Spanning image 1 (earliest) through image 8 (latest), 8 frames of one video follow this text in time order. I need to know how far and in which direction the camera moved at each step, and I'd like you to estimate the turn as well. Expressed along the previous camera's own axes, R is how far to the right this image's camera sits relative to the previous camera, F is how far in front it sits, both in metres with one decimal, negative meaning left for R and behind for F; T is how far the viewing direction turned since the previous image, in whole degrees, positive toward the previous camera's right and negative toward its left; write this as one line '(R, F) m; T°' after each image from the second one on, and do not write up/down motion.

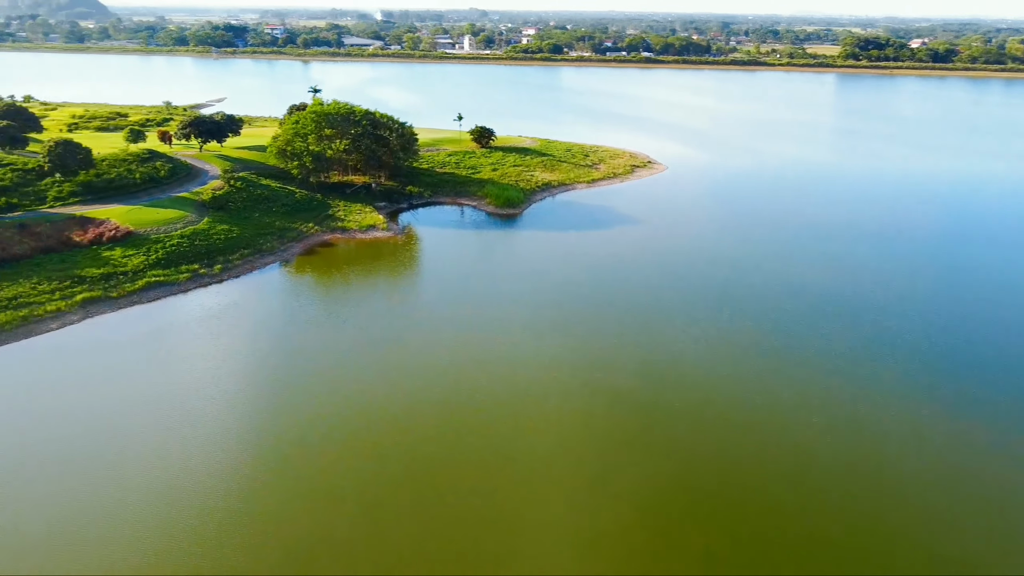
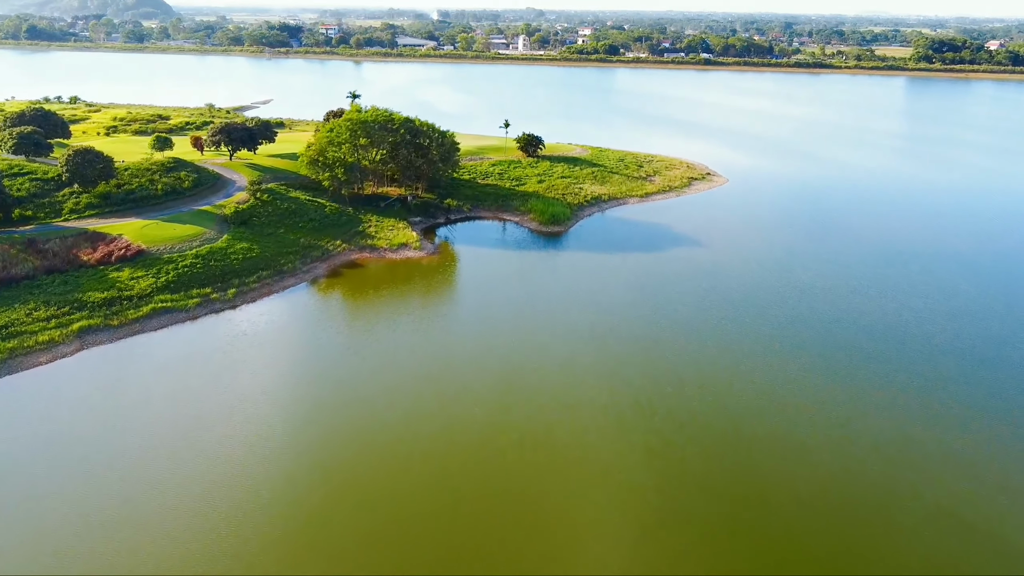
(+0.5, +4.5) m; -4°
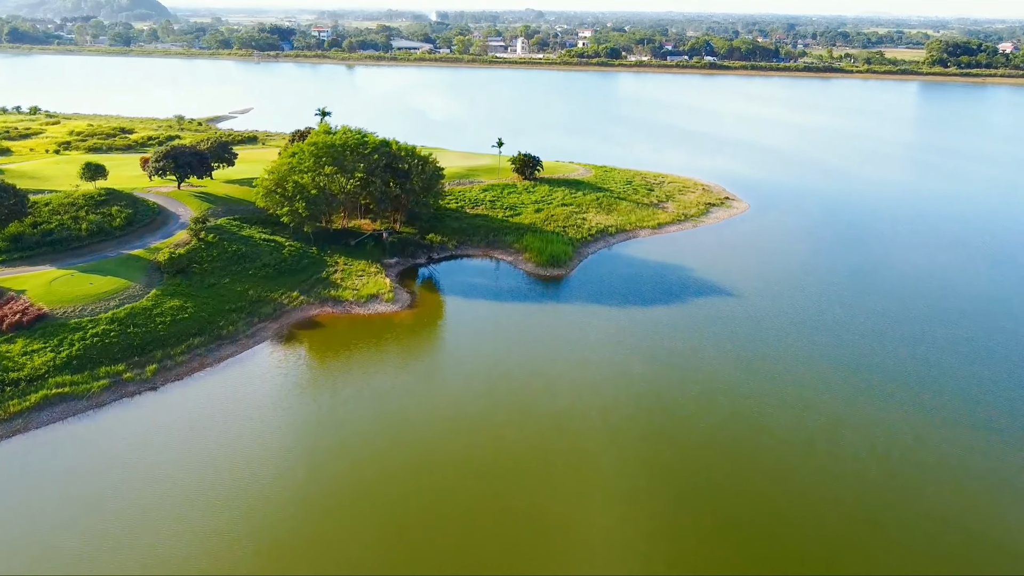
(+0.4, +7.9) m; 0°
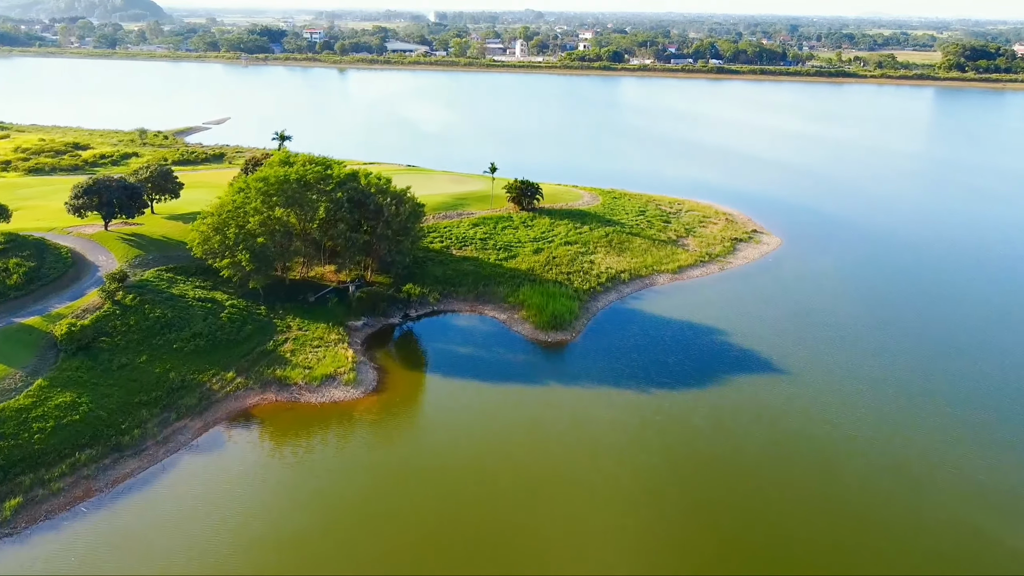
(+0.3, +8.4) m; 0°
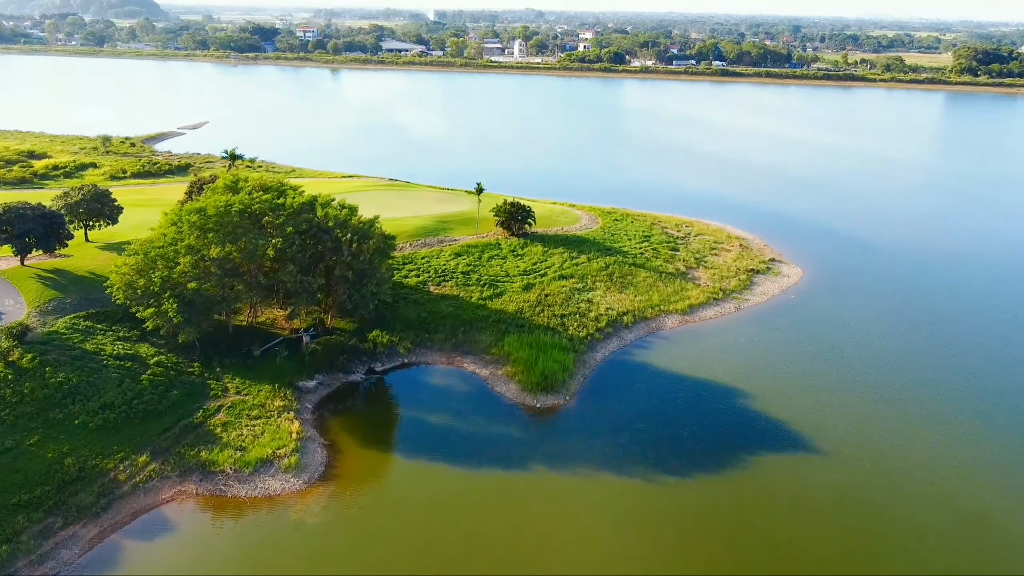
(+0.6, +6.0) m; 0°
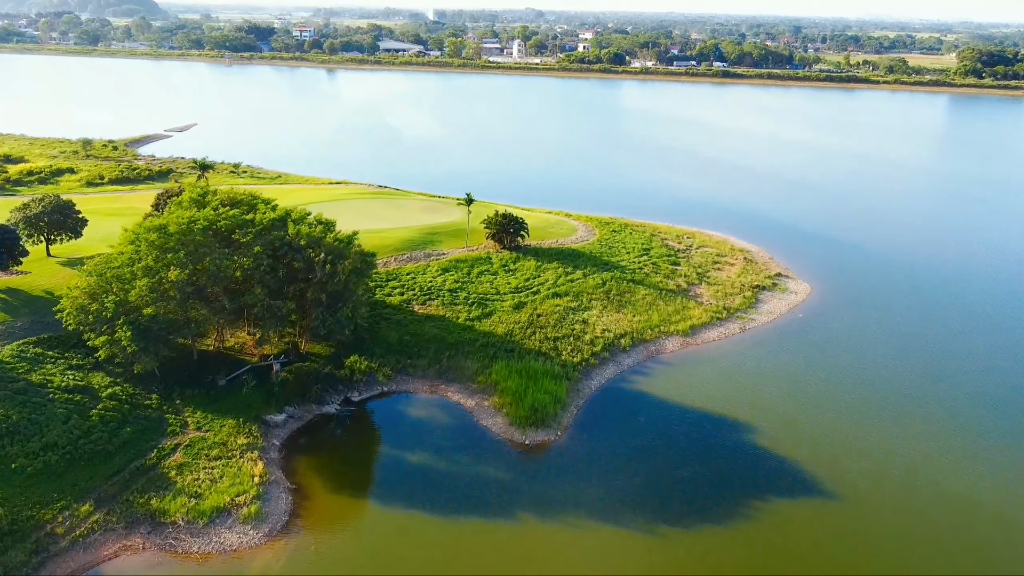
(+0.4, +2.6) m; 0°
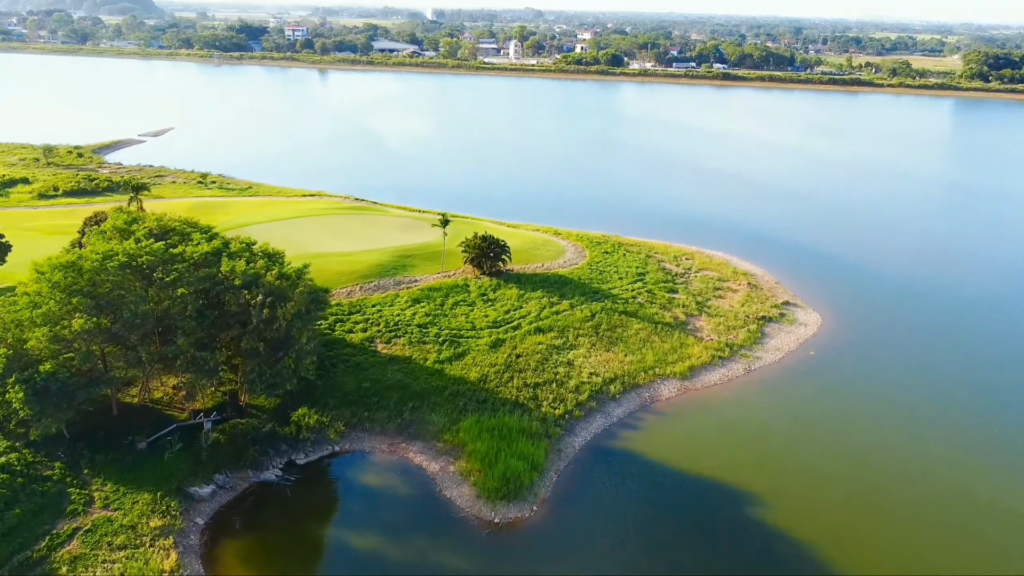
(+0.9, +4.3) m; 0°
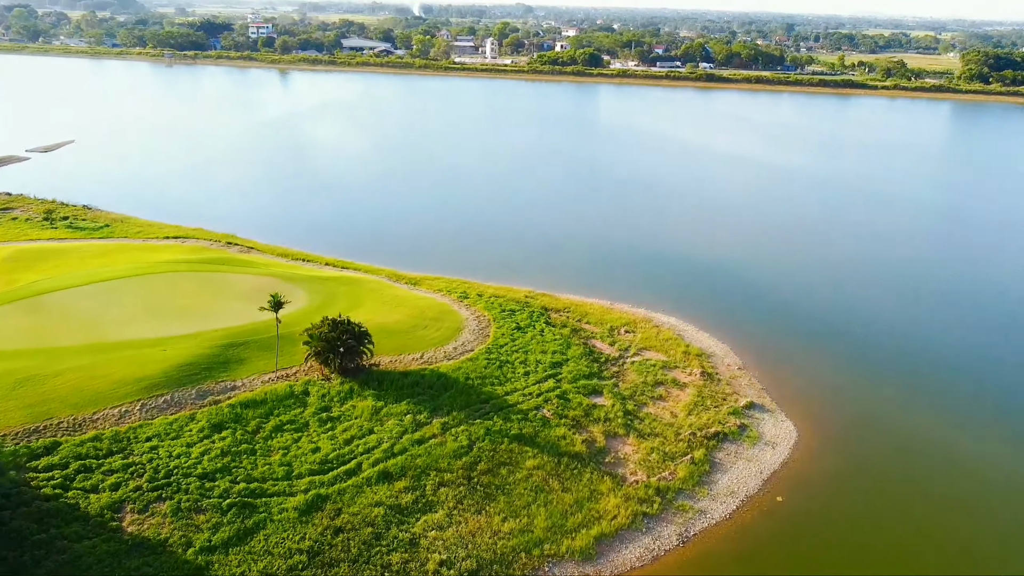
(+4.9, +11.0) m; 0°
